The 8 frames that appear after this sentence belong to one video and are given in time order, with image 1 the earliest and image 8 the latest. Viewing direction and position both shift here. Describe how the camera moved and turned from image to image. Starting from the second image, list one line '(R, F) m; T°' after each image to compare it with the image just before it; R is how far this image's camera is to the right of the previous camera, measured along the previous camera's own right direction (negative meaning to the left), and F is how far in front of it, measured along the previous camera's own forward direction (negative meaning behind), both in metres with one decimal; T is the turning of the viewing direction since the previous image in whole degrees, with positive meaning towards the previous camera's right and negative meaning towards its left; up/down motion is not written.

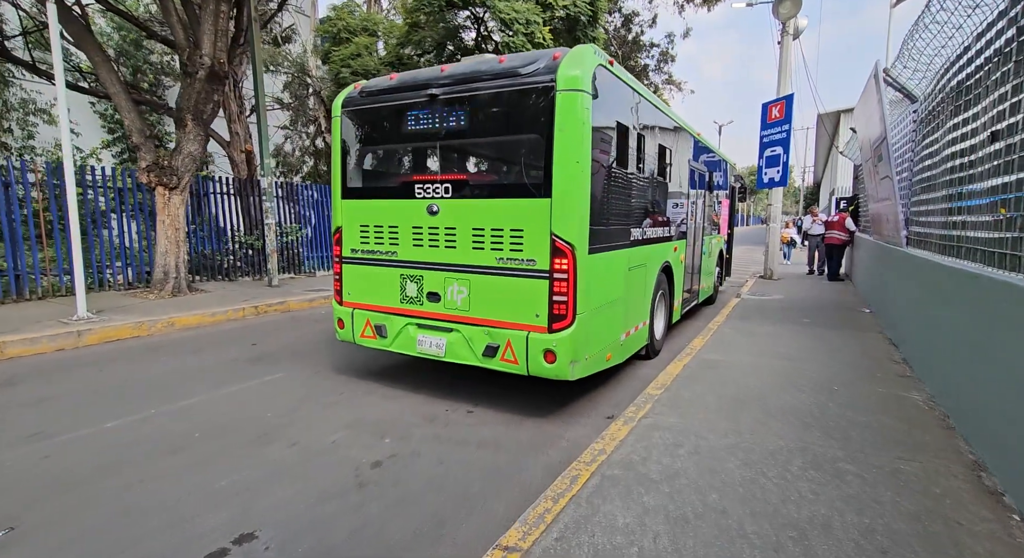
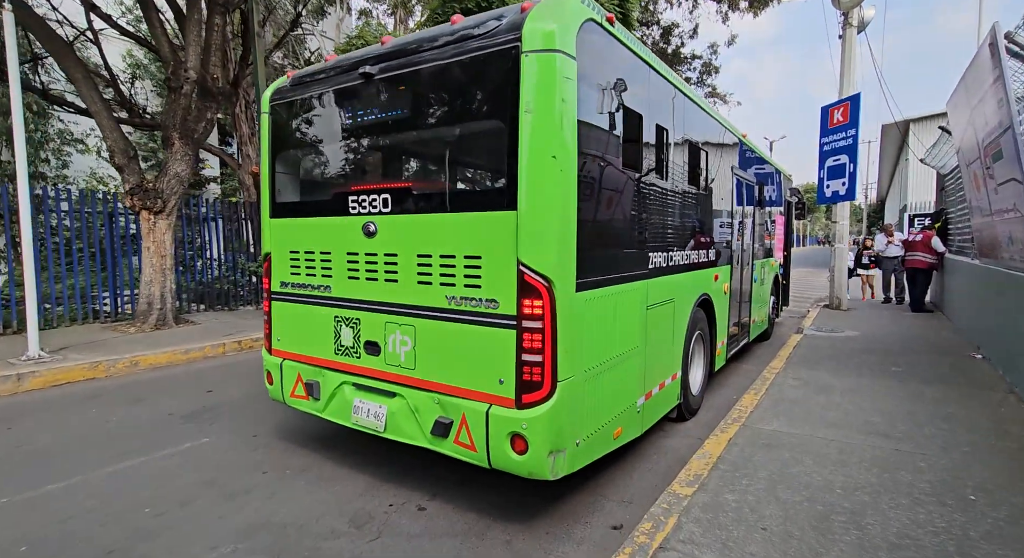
(+0.4, +1.1) m; -5°
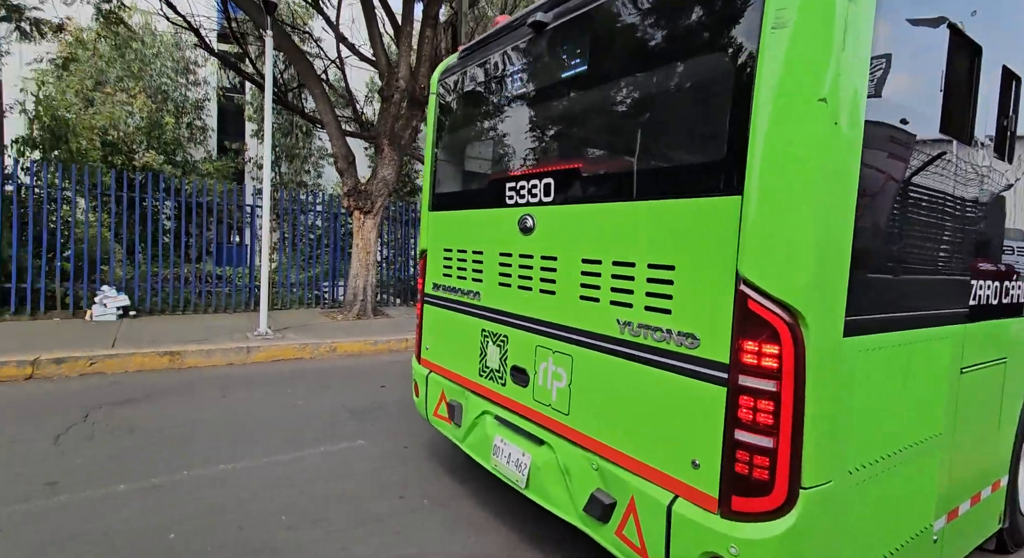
(0.0, +0.7) m; -21°
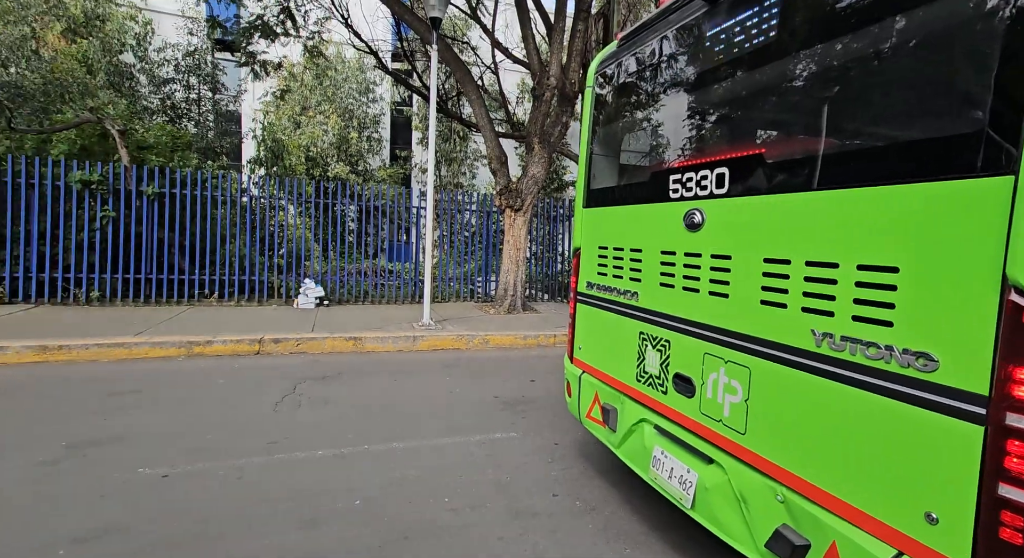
(-0.1, +0.1) m; -16°
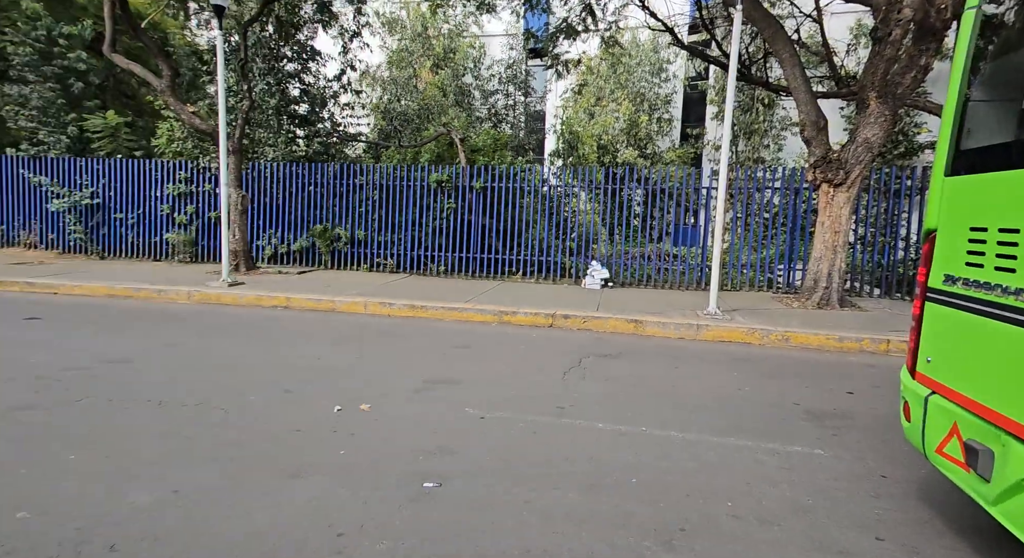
(-0.1, +0.1) m; -30°
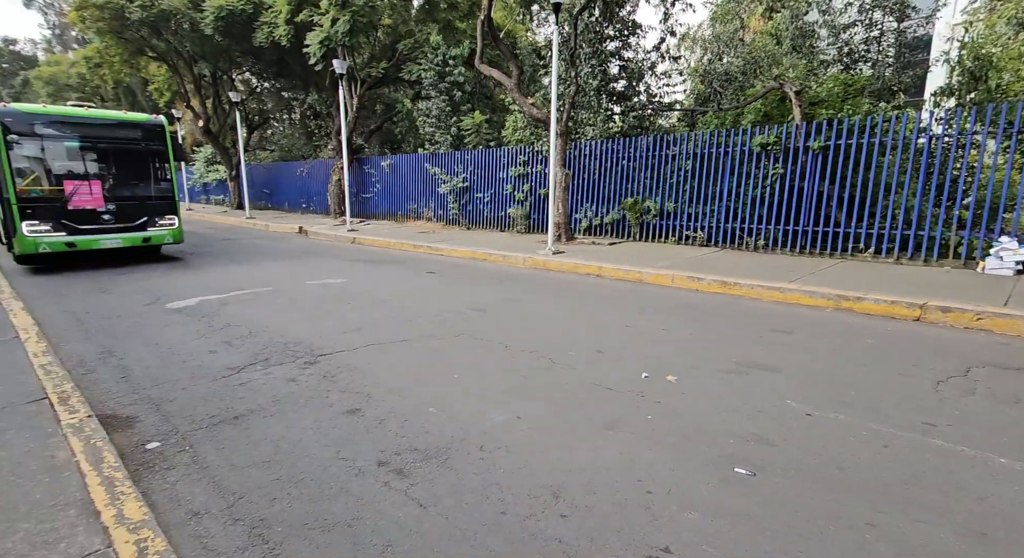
(-0.3, +0.4) m; -33°
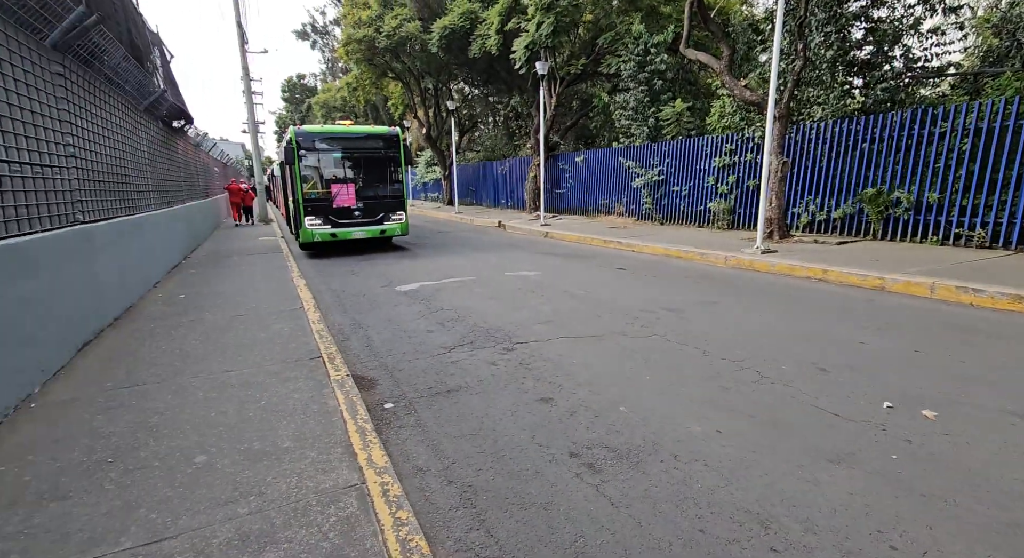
(-0.3, -0.4) m; -22°
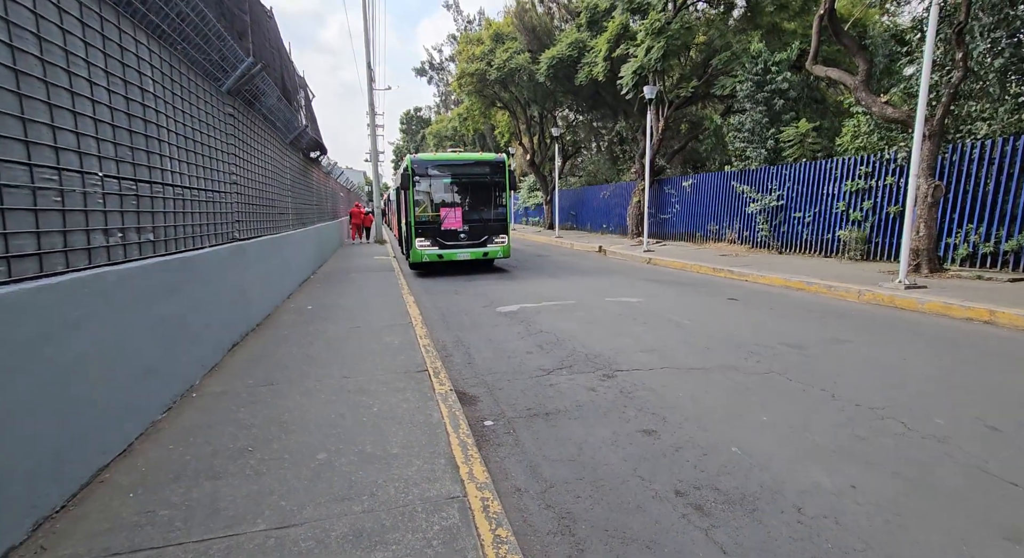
(-0.4, +0.2) m; -11°
